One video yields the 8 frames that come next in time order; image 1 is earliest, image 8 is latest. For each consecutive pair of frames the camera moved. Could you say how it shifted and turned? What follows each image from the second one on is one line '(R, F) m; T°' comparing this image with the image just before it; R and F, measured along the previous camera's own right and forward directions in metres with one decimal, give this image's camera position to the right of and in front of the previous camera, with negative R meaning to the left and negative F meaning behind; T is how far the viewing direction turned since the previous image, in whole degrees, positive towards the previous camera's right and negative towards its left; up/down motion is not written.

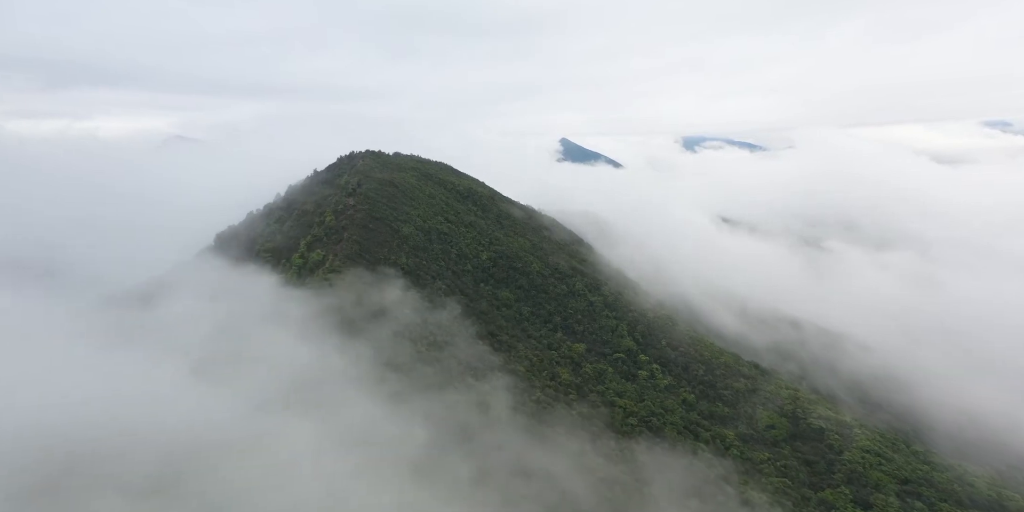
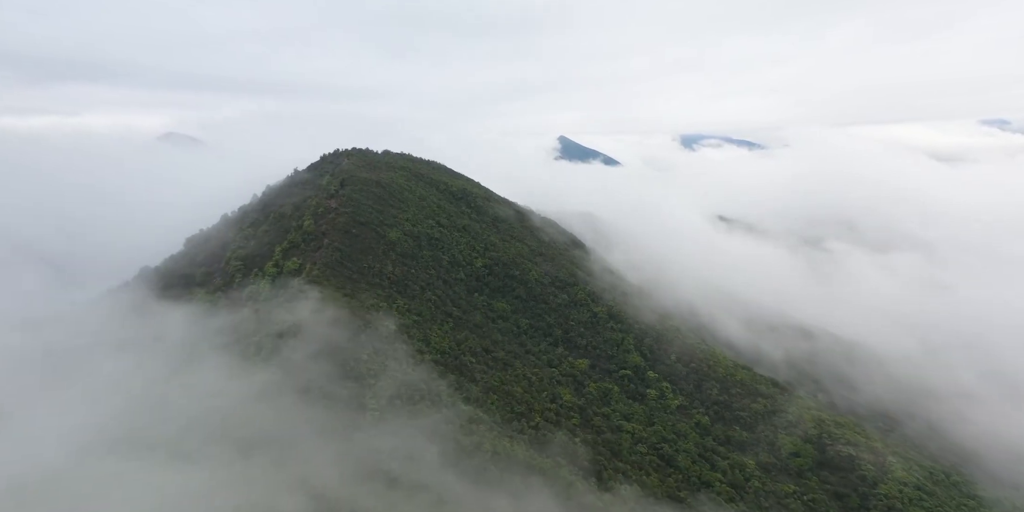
(+0.3, +5.7) m; 0°
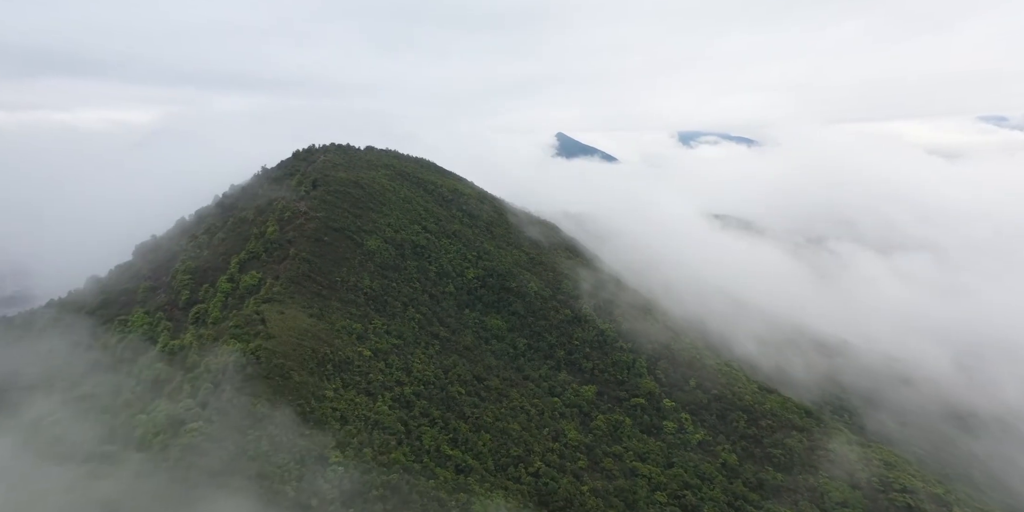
(+0.2, +8.0) m; 0°
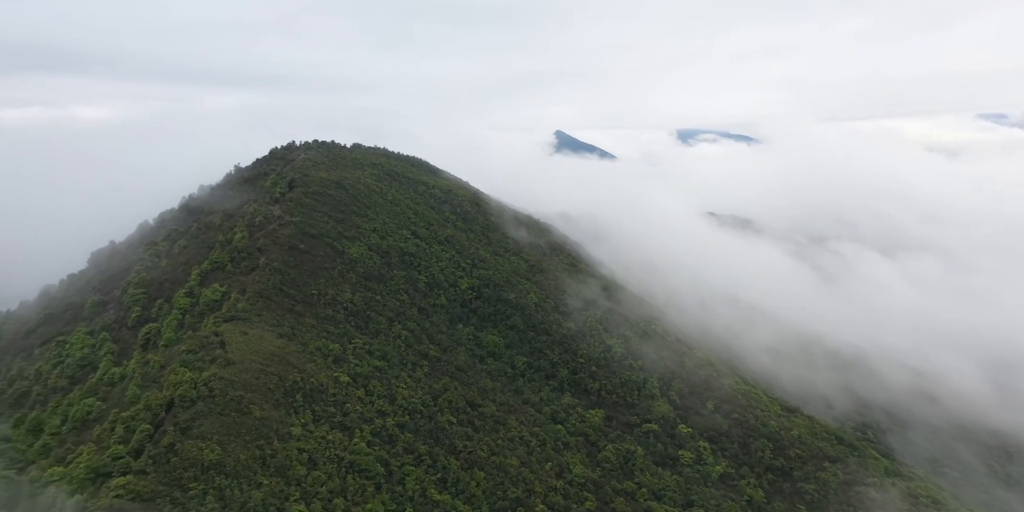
(+0.1, +5.6) m; 0°
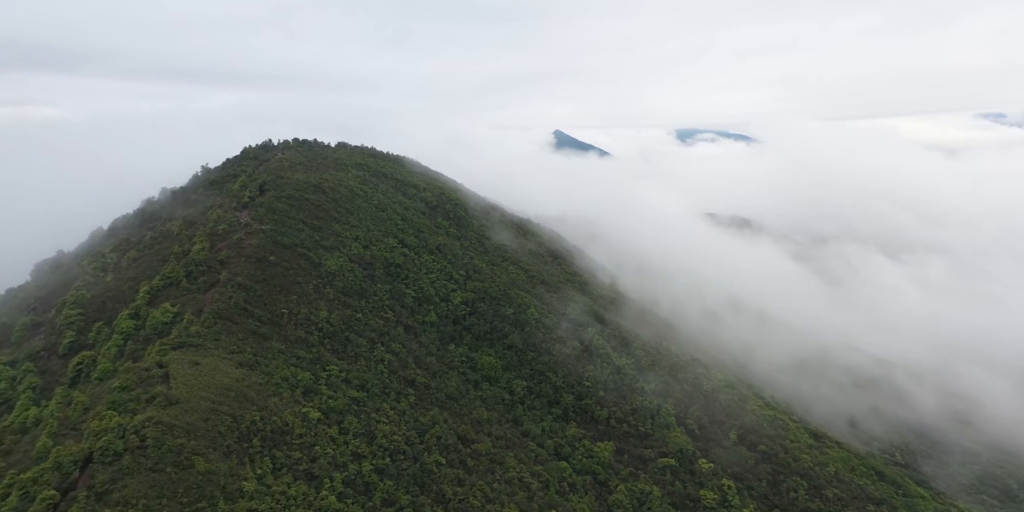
(+0.1, +5.6) m; 0°
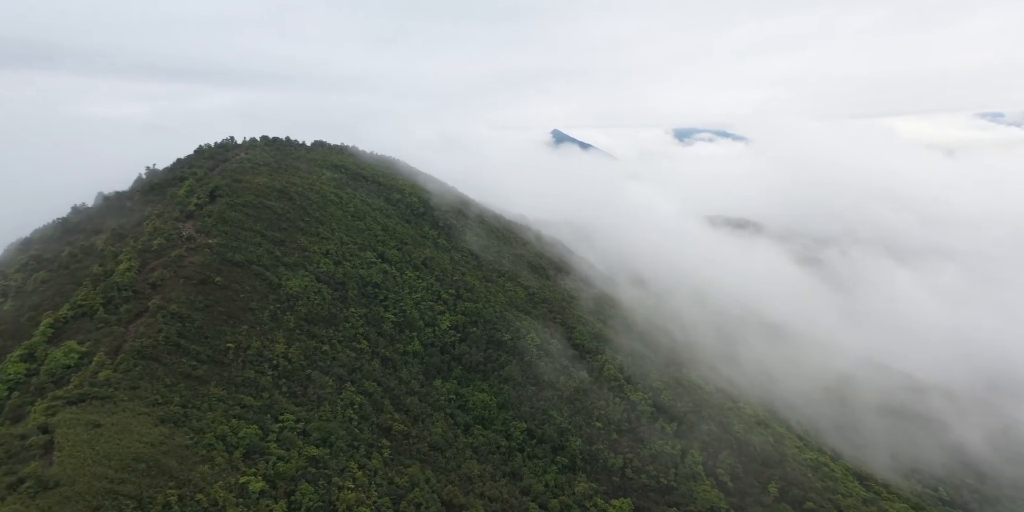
(+0.1, +7.2) m; 0°
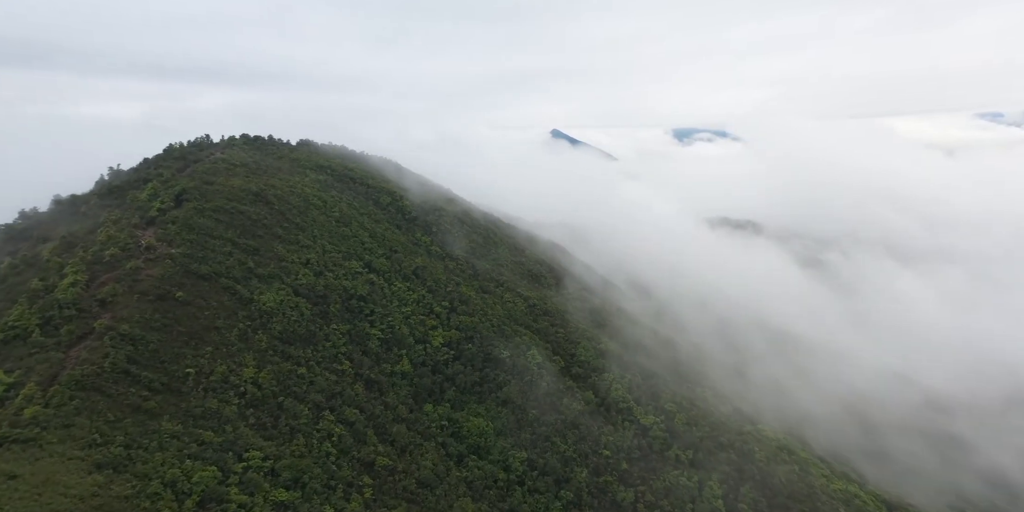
(+0.1, +3.9) m; 0°
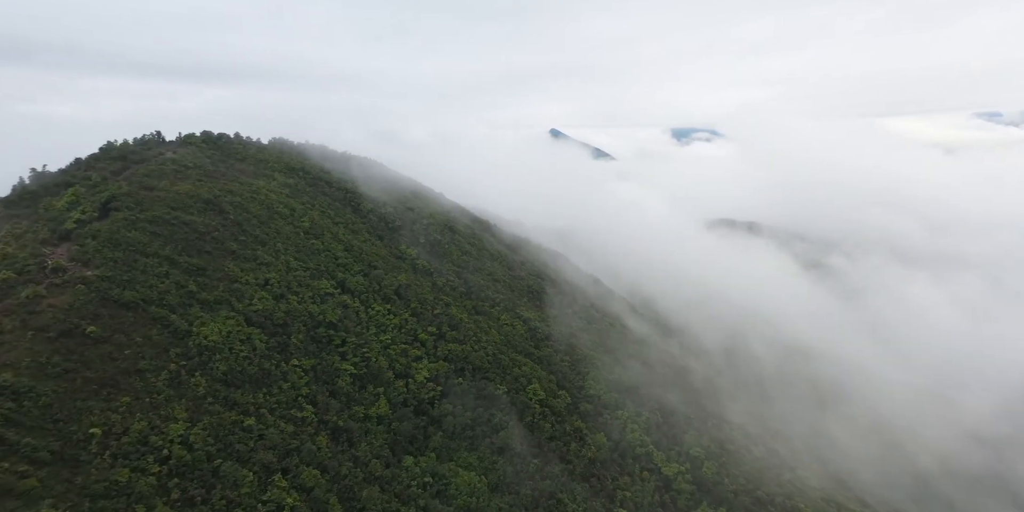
(+0.1, +6.2) m; 0°
